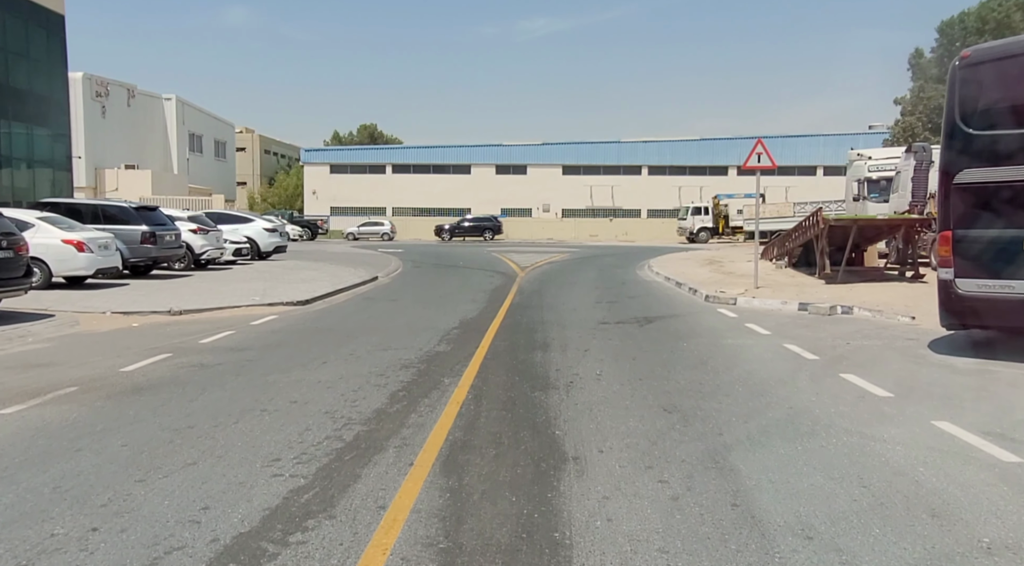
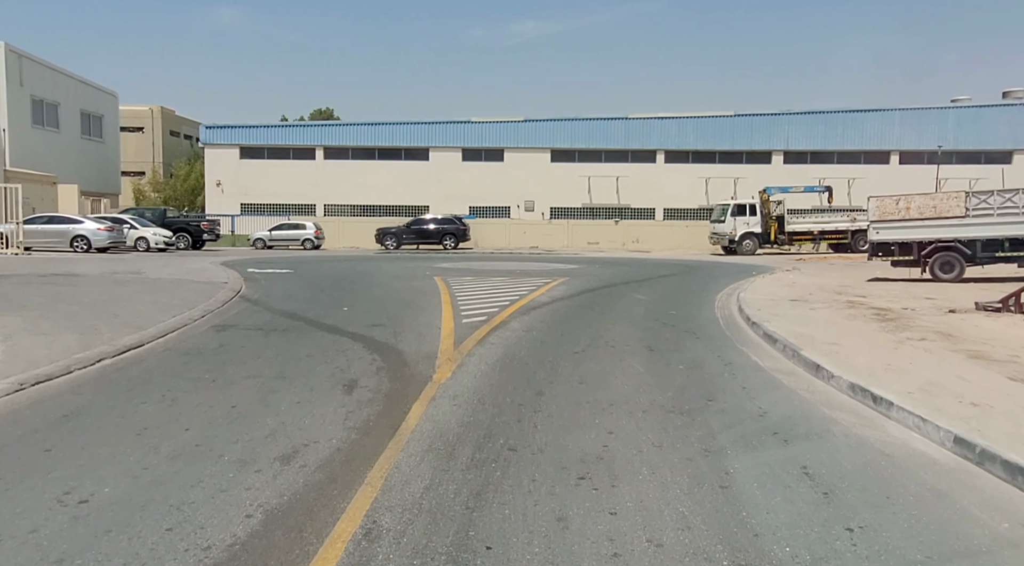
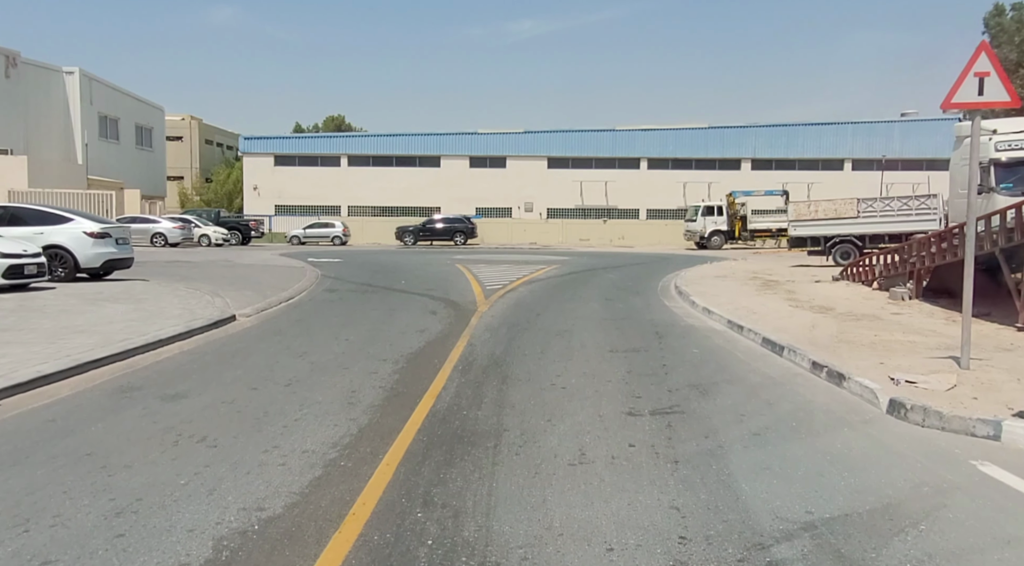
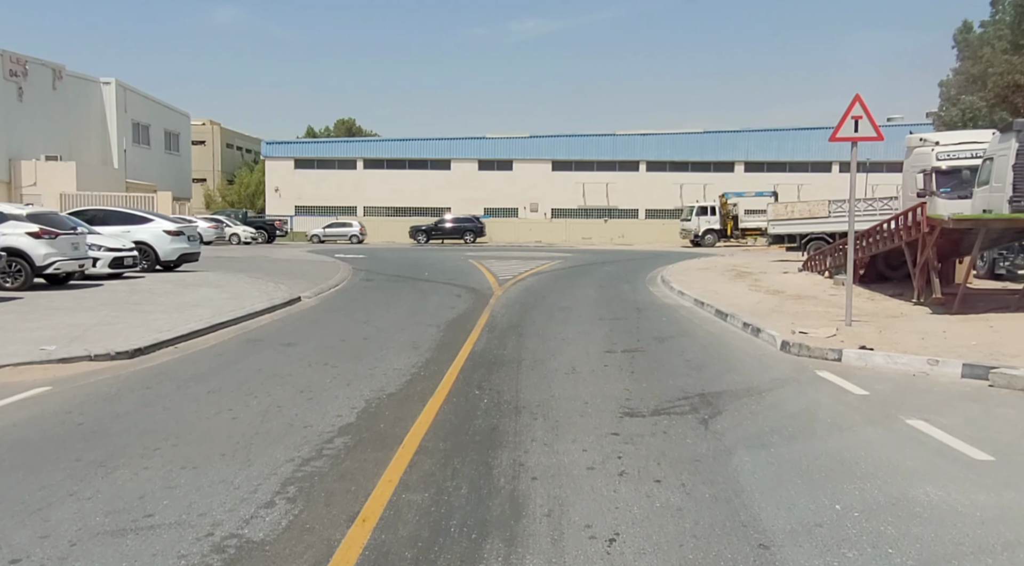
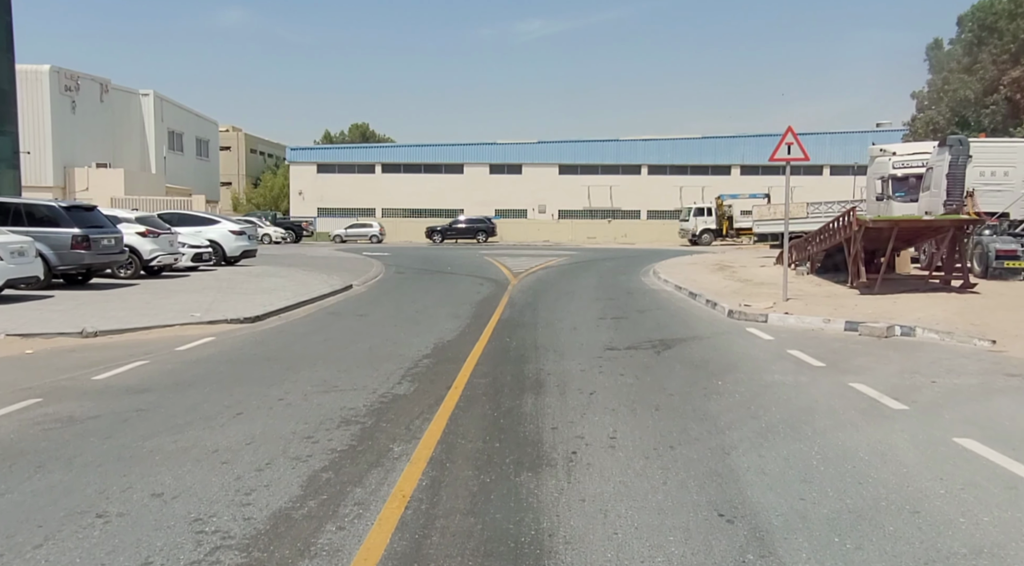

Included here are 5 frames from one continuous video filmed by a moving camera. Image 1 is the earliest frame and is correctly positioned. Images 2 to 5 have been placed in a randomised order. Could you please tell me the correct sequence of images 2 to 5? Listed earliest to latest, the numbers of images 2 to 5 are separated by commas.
5, 4, 3, 2
